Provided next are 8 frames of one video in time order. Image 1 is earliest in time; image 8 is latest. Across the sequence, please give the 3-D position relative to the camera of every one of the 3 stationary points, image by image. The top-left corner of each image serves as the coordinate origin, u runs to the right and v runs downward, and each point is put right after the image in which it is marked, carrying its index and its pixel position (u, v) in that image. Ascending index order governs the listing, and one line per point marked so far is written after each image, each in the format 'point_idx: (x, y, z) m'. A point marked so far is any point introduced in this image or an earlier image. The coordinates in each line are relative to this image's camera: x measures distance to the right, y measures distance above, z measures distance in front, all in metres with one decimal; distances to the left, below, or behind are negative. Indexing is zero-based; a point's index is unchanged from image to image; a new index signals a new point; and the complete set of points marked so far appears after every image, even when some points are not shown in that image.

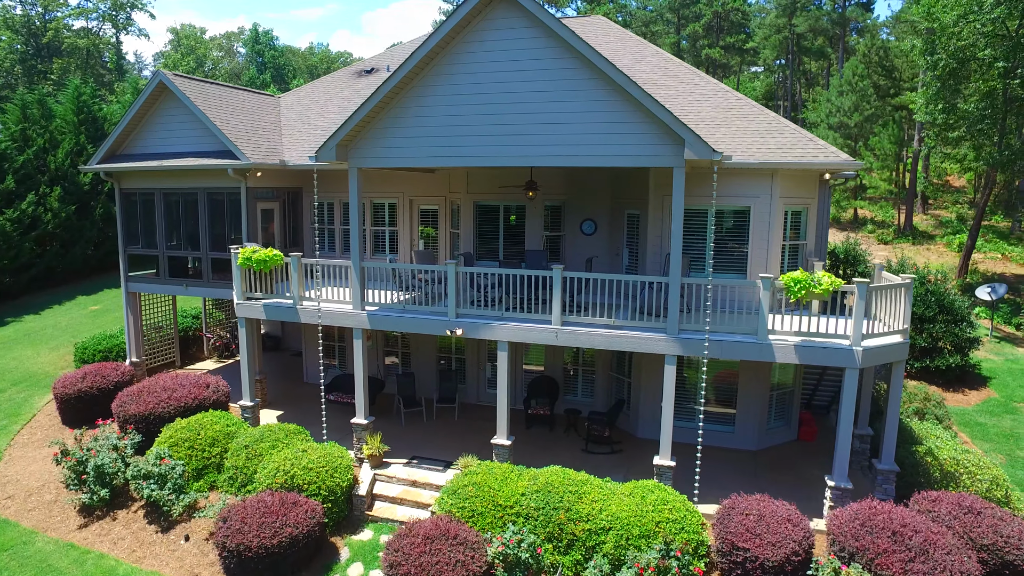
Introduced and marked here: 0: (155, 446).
0: (-7.1, -3.2, +11.8) m
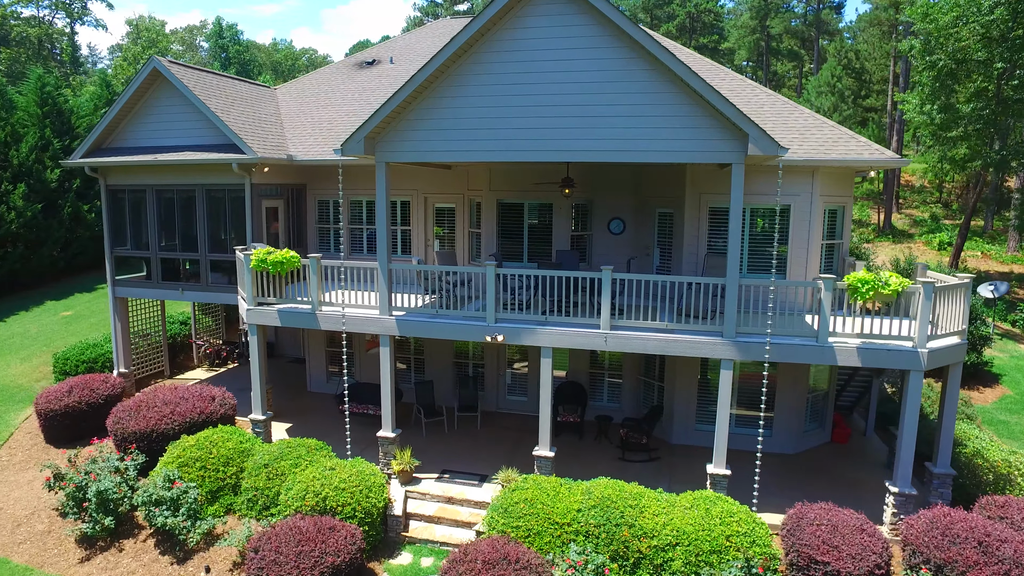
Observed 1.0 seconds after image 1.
0: (-6.3, -3.3, +10.8) m
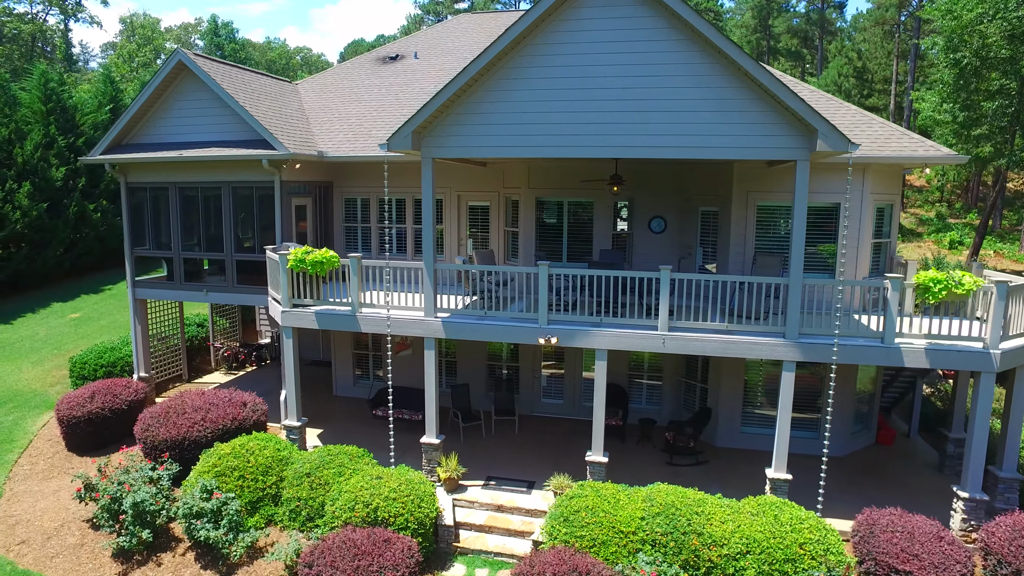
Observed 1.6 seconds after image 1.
0: (-5.4, -3.3, +10.3) m
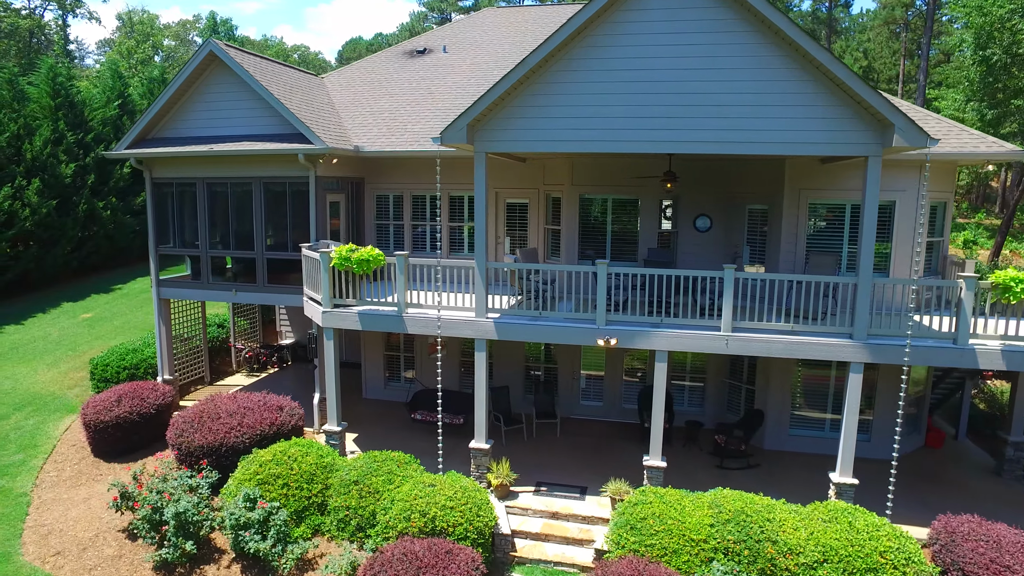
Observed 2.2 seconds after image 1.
0: (-4.5, -3.3, +9.9) m
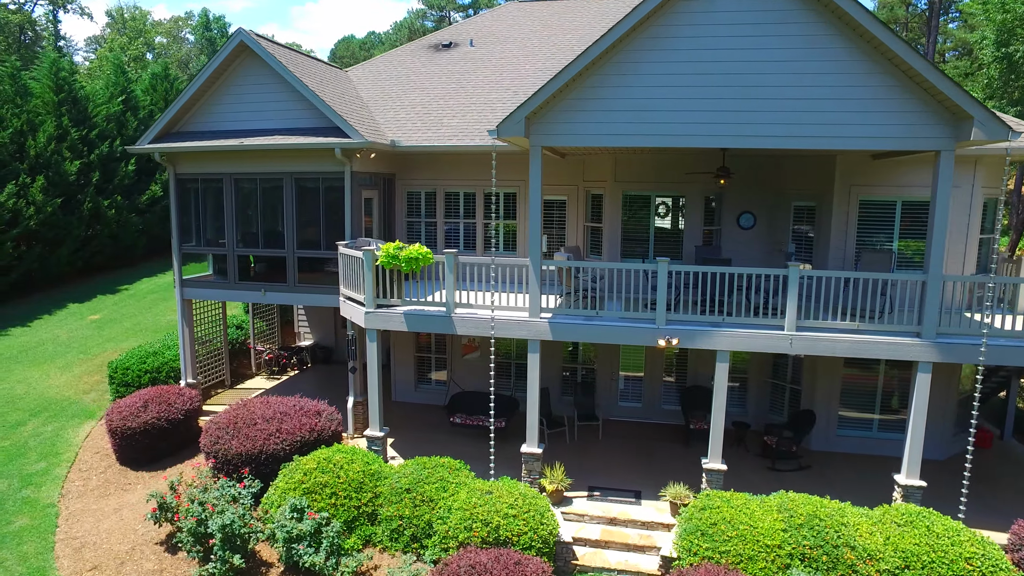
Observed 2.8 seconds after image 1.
0: (-3.6, -3.3, +9.4) m
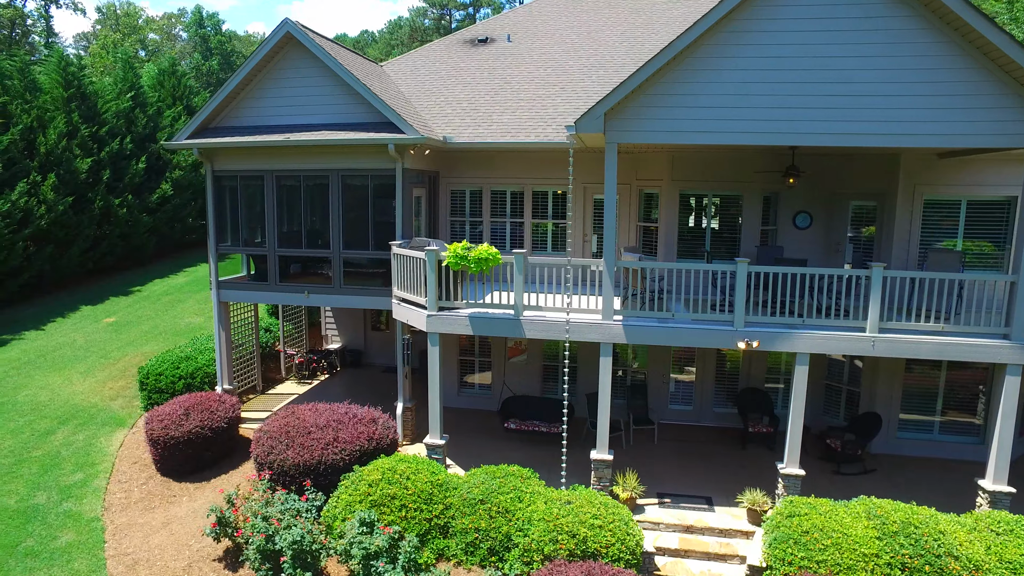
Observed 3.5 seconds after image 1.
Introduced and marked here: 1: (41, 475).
0: (-2.4, -3.3, +9.0) m
1: (-8.7, -3.5, +11.0) m
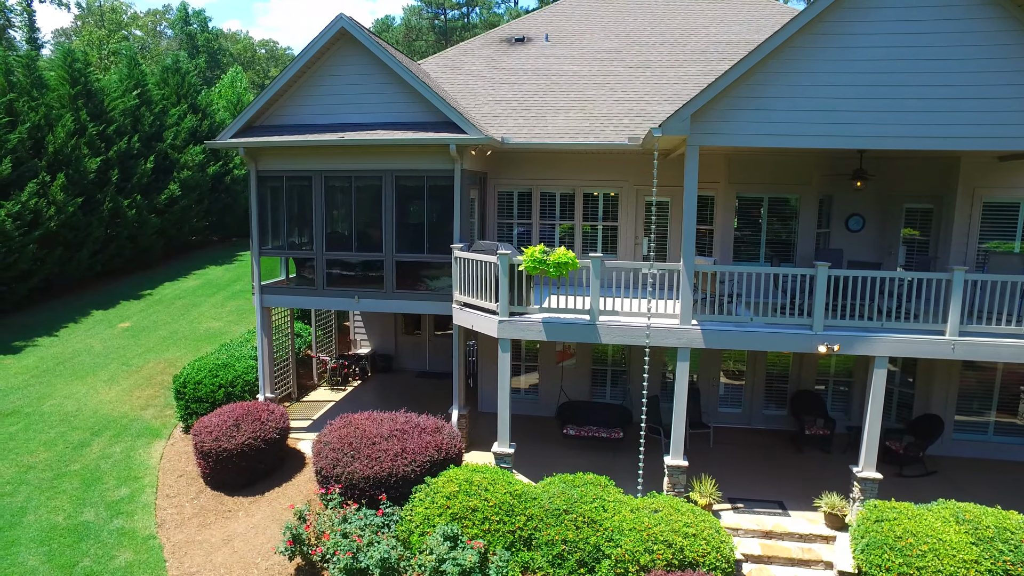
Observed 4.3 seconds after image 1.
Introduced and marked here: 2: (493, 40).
0: (-1.2, -3.4, +8.7) m
1: (-7.6, -3.6, +10.5) m
2: (-0.5, +6.6, +15.9) m
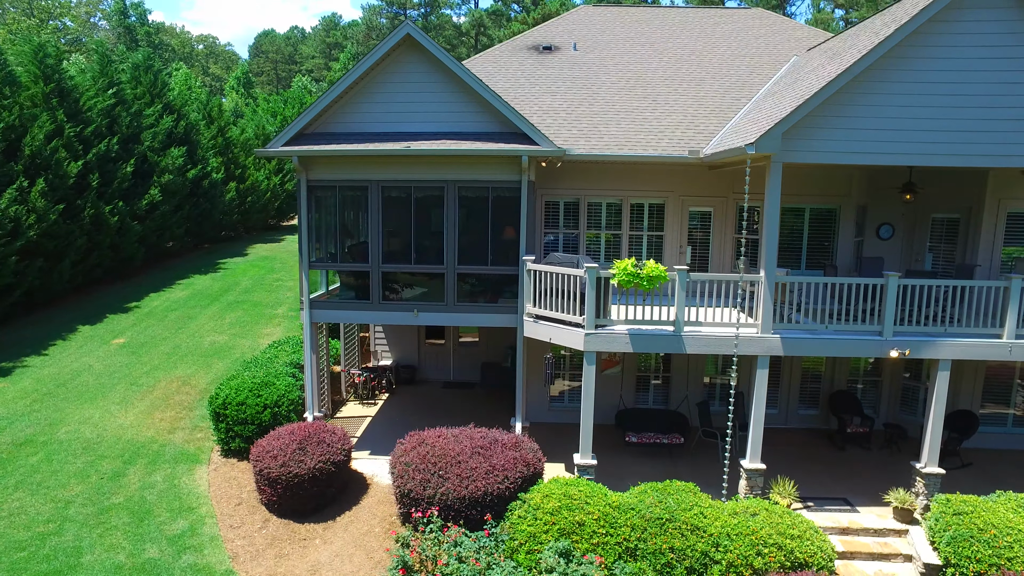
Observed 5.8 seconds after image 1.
0: (+0.4, -3.6, +8.6) m
1: (-6.1, -3.9, +9.8) m
2: (+0.2, +6.4, +15.8) m
